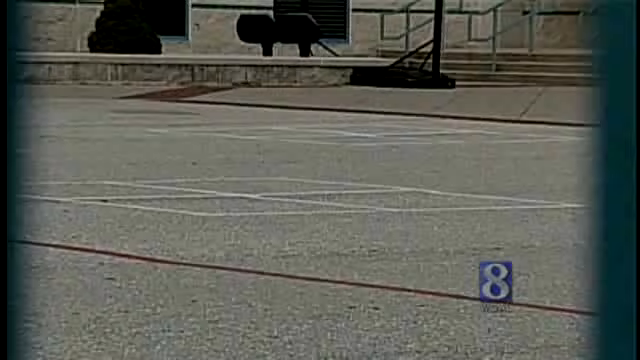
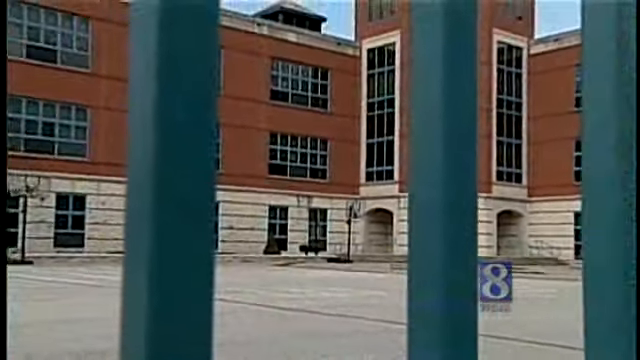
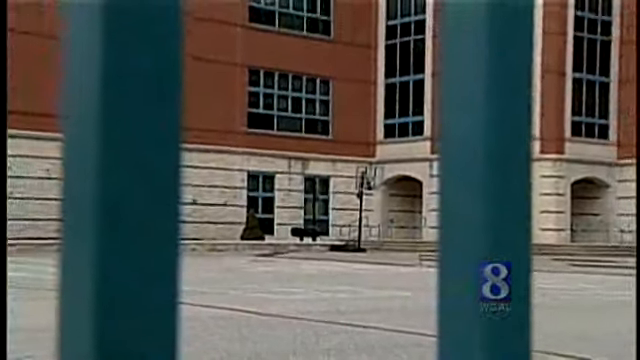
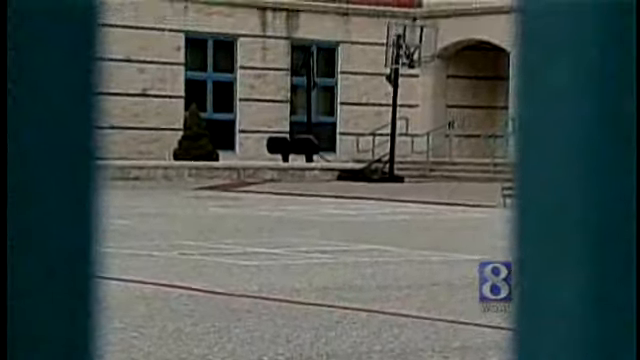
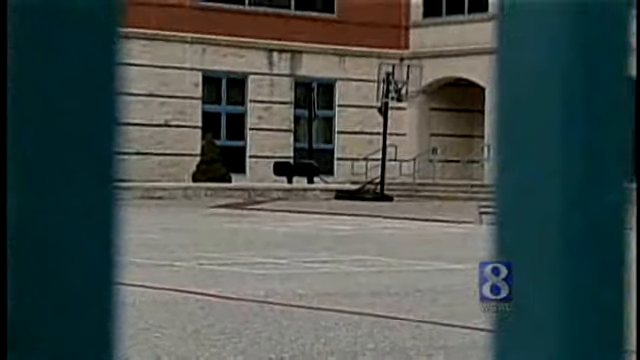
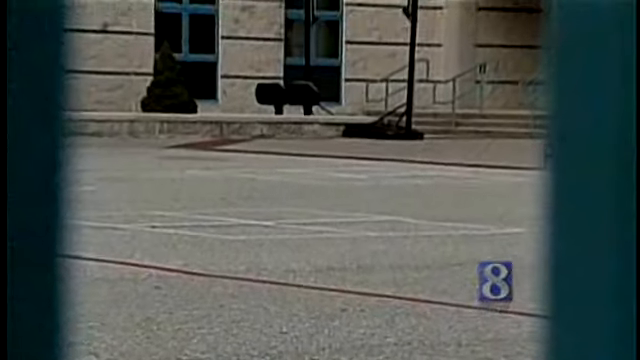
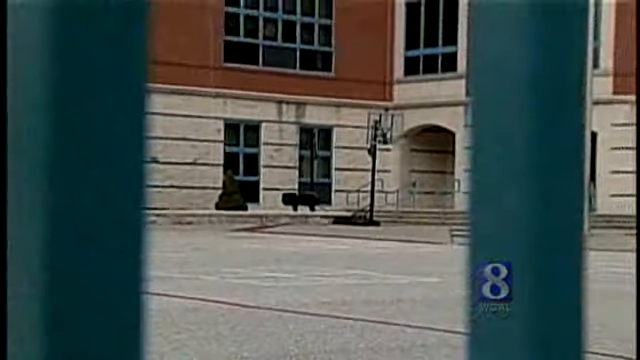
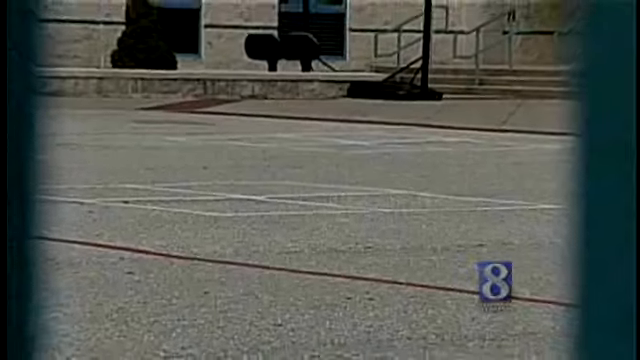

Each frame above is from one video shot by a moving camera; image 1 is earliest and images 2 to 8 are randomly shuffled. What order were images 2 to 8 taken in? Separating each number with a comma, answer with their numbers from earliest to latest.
8, 6, 4, 5, 7, 3, 2
